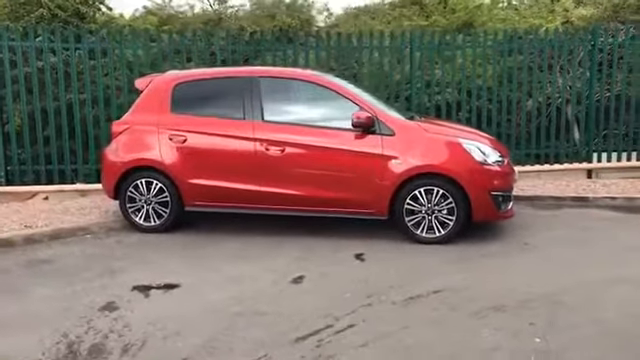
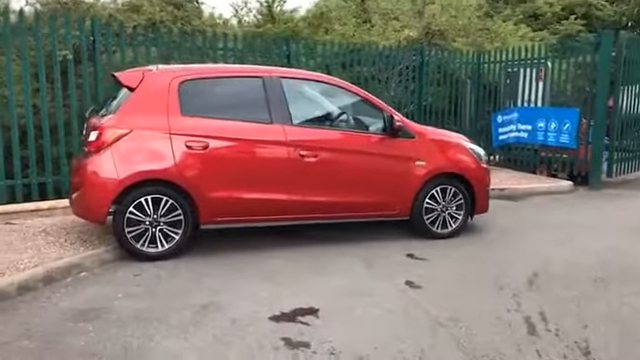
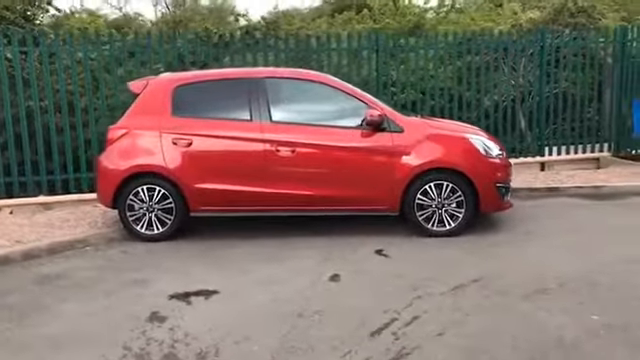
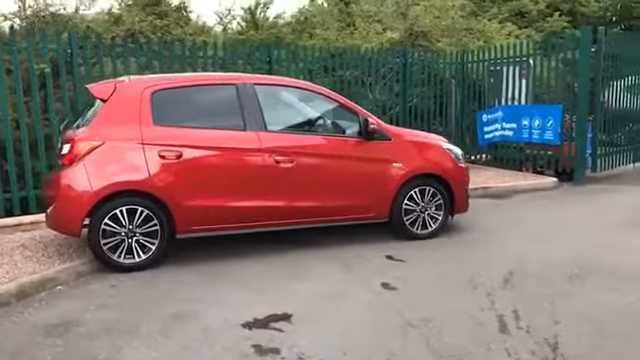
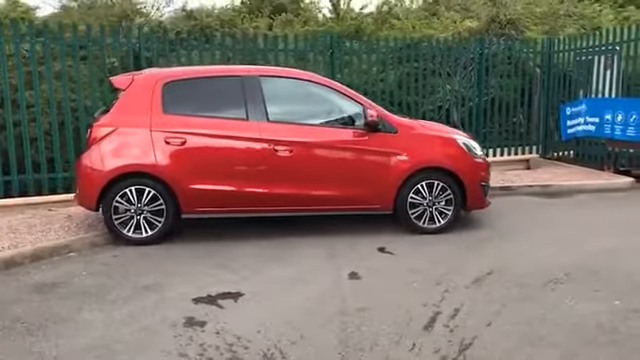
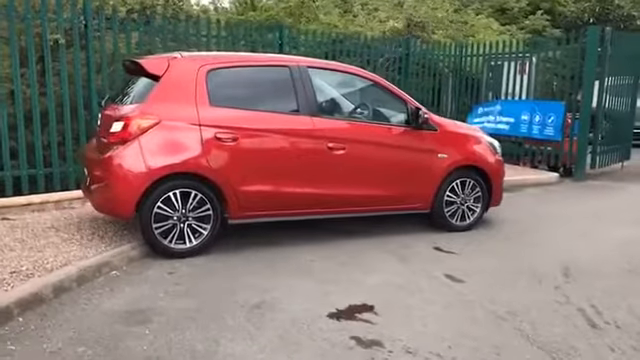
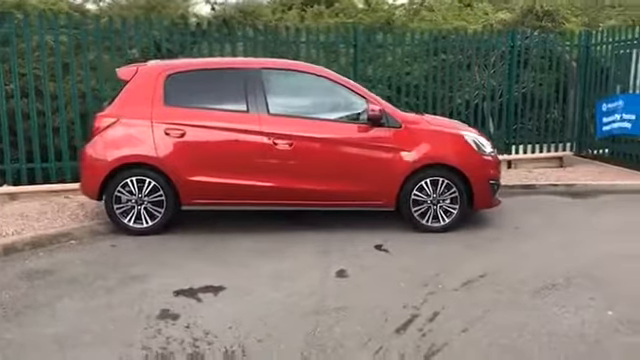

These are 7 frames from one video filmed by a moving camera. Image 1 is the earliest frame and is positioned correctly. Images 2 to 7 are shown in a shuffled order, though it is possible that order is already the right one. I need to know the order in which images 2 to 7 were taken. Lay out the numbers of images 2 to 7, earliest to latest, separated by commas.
3, 7, 5, 4, 2, 6
